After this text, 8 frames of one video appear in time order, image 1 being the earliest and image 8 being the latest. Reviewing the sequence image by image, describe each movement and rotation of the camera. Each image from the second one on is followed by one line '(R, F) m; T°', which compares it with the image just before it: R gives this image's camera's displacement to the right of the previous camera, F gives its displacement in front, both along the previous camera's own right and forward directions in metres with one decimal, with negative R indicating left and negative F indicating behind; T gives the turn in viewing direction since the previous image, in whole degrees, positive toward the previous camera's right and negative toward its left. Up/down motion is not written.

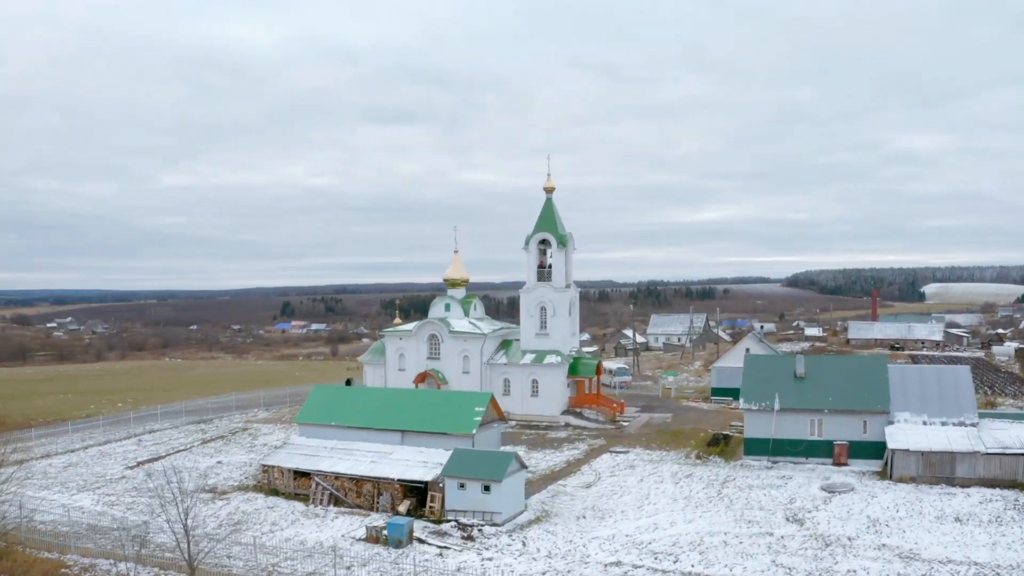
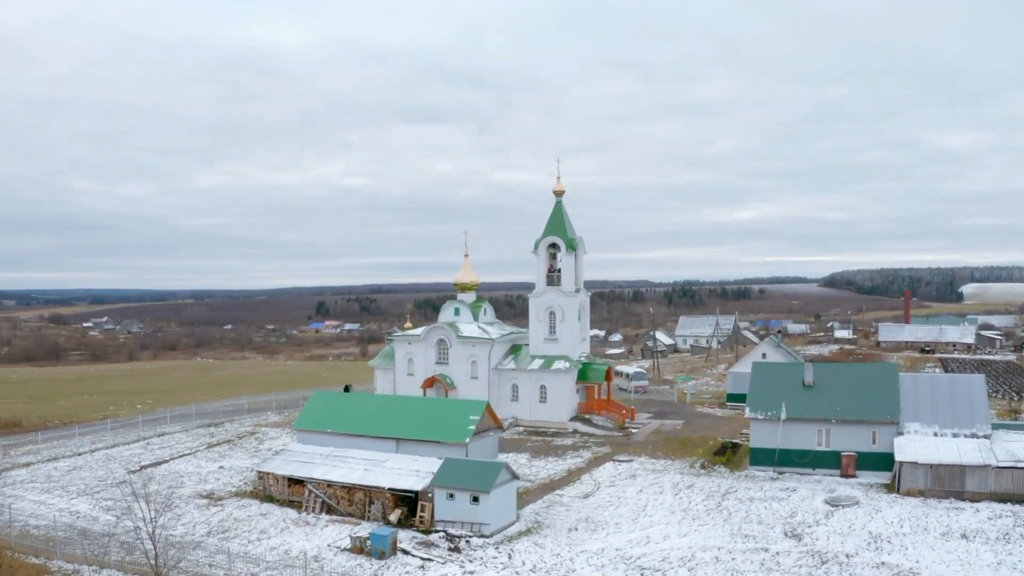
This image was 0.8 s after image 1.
(+1.0, +0.3) m; -2°
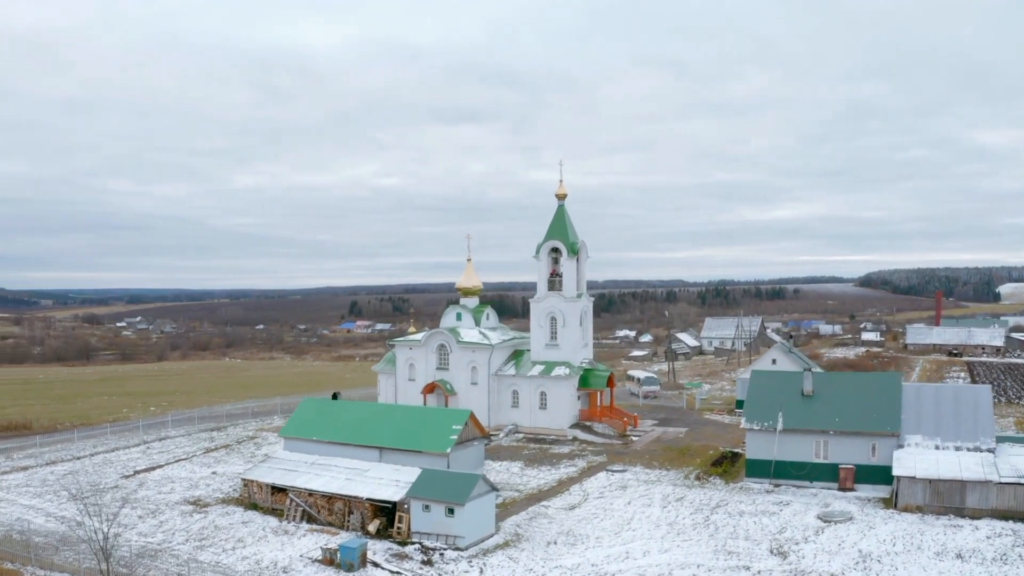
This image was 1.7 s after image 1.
(+1.2, +0.4) m; -2°
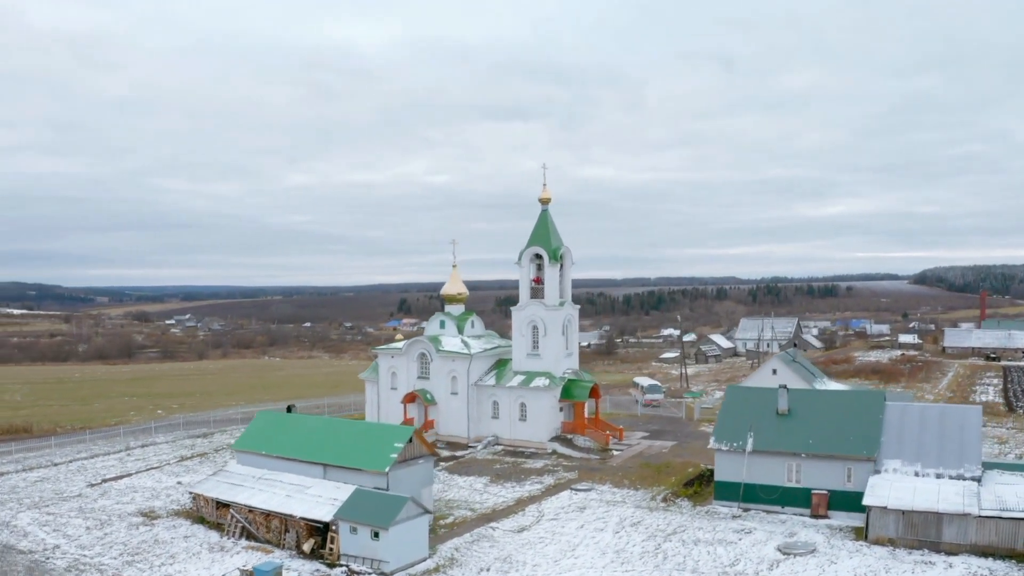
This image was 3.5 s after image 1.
(+2.6, +1.0) m; -3°
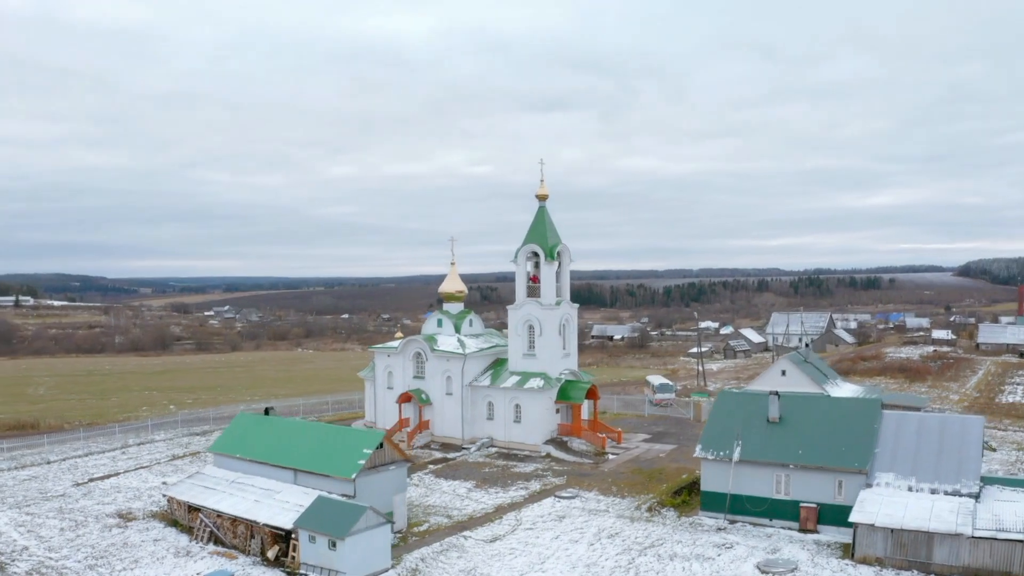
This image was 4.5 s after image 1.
(+1.6, +0.7) m; -3°
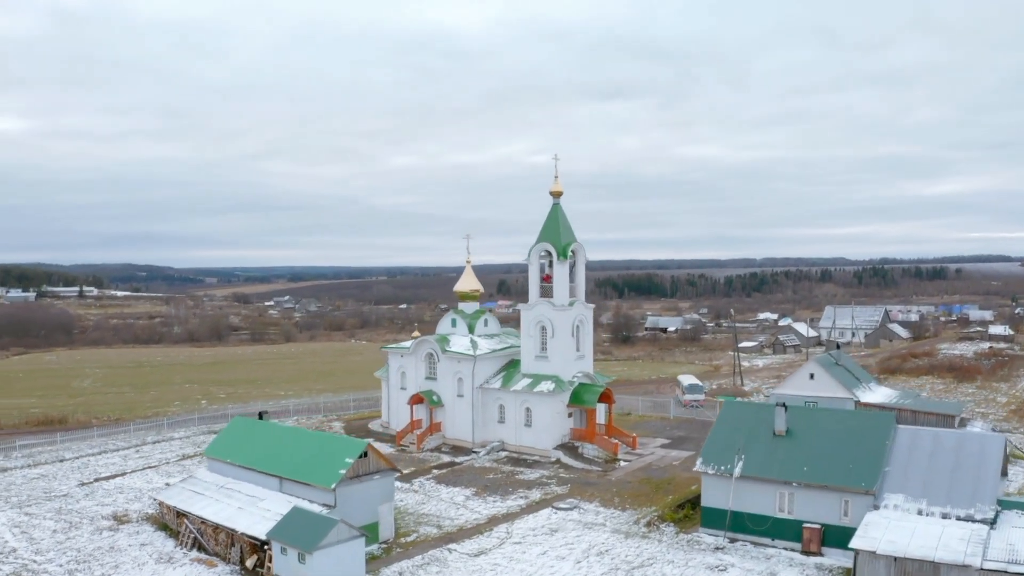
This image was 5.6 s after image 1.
(+1.8, +0.8) m; -4°
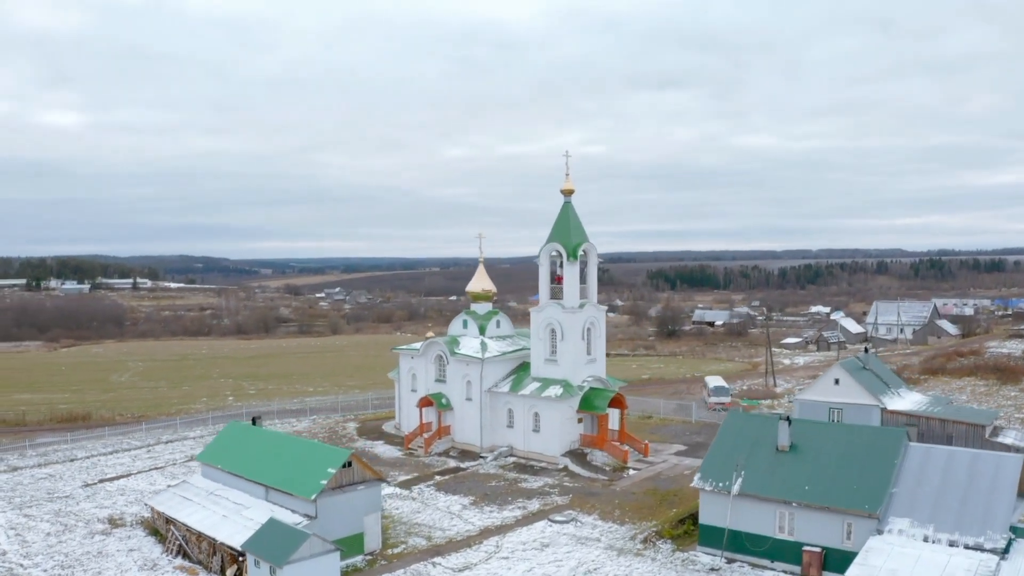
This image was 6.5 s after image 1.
(+1.6, +0.7) m; -4°
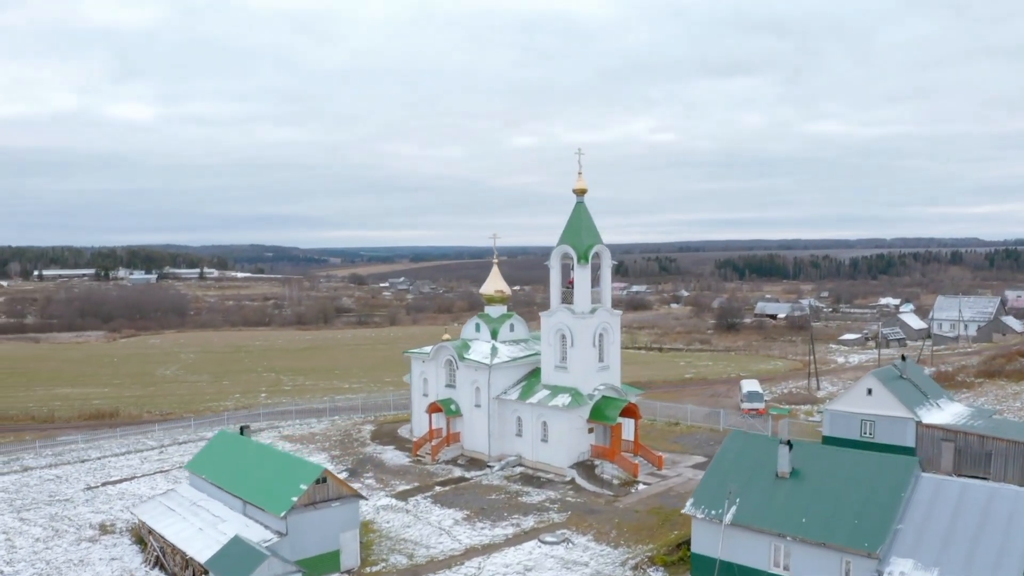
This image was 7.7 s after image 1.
(+2.0, +1.1) m; -5°
